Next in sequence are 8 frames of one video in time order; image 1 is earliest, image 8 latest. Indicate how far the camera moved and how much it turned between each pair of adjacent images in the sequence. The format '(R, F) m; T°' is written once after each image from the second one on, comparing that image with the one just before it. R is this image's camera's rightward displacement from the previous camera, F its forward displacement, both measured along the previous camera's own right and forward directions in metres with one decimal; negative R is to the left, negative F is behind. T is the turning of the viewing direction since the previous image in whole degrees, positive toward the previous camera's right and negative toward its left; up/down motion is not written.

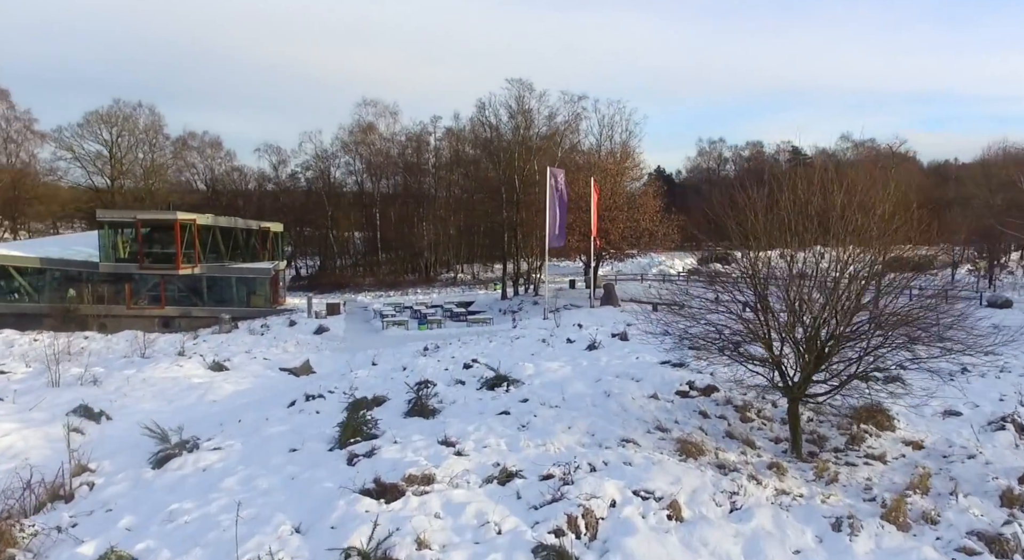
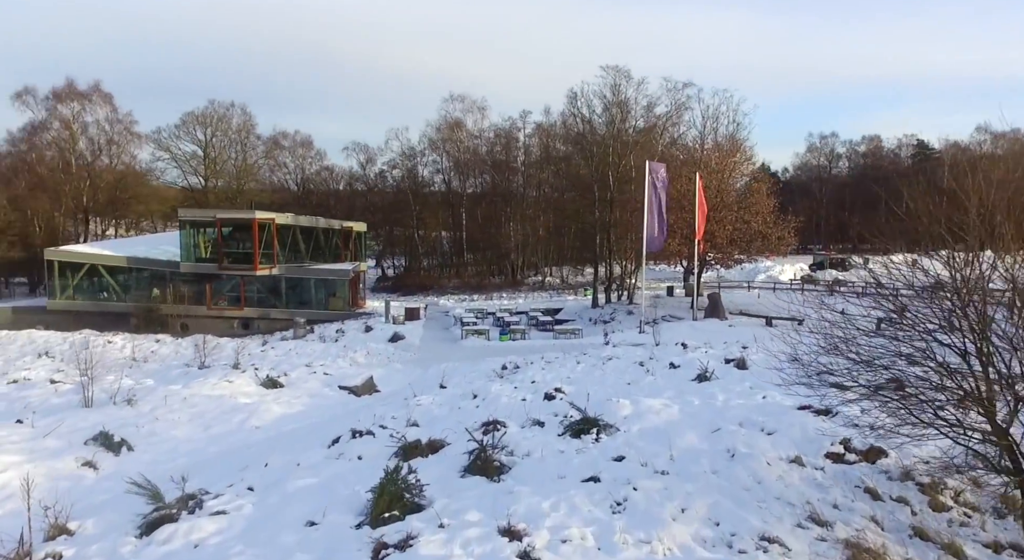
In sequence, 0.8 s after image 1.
(0.0, +2.3) m; -7°
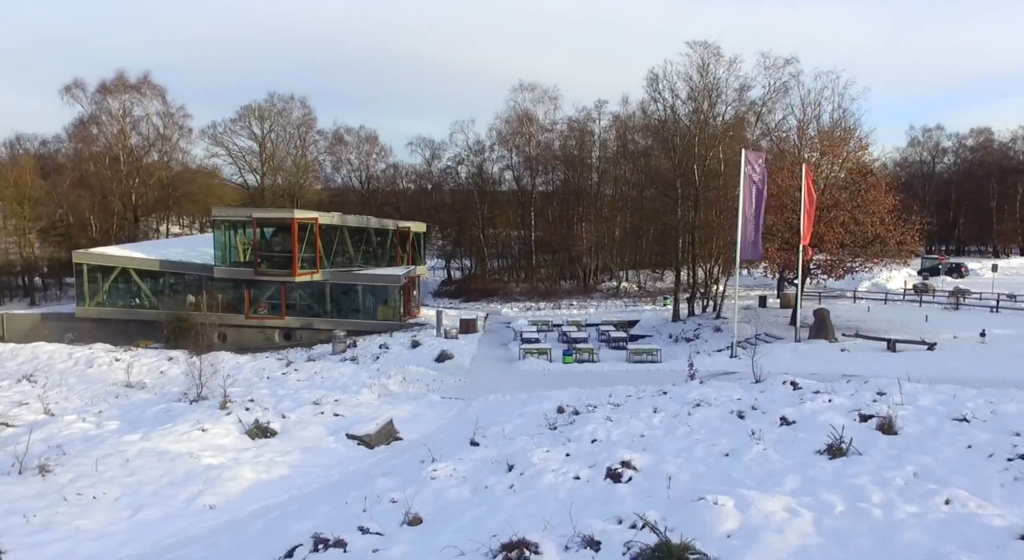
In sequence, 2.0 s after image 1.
(+0.3, +3.2) m; -6°
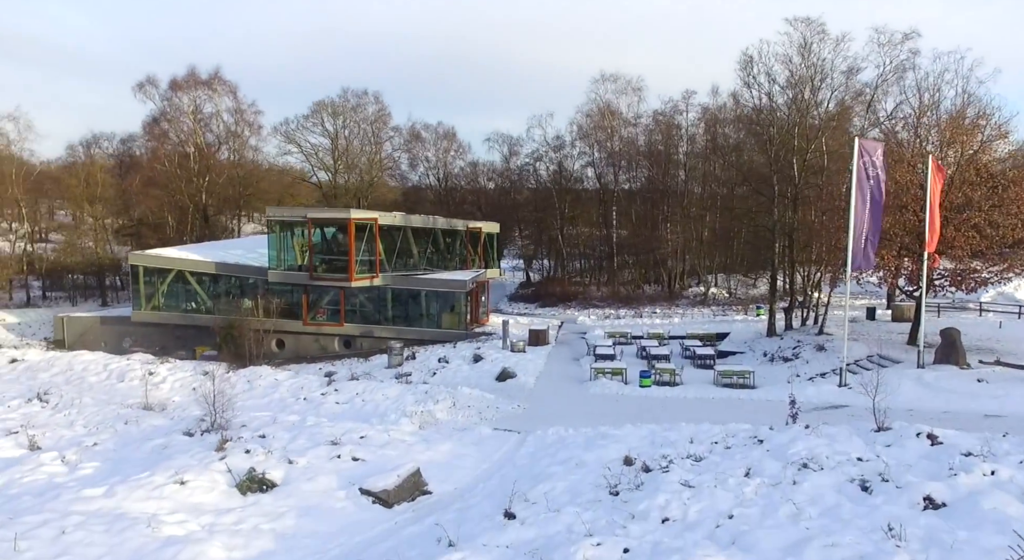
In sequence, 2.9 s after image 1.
(+0.4, +2.2) m; -6°
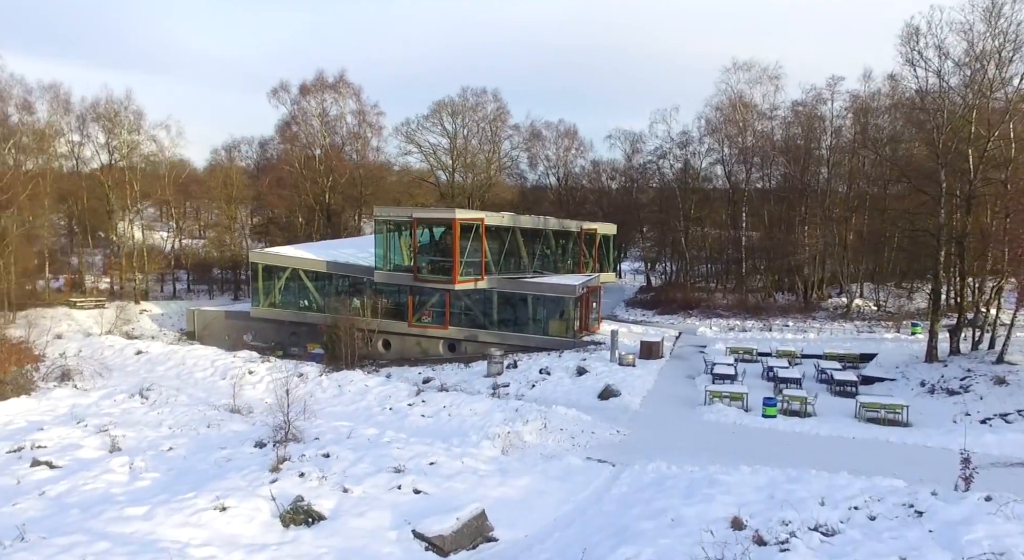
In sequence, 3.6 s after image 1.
(+0.4, +1.3) m; -9°
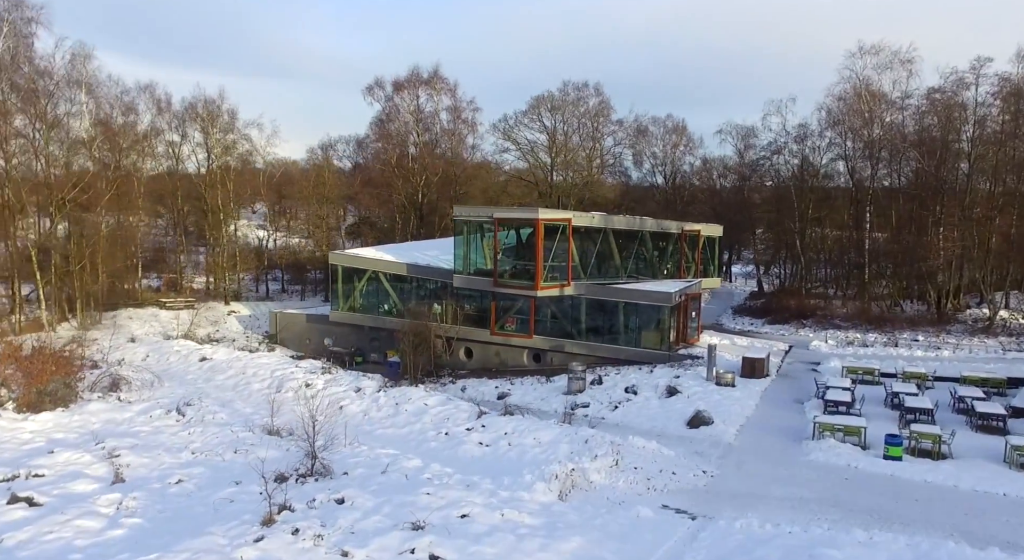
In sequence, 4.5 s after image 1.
(+0.6, +1.7) m; -8°
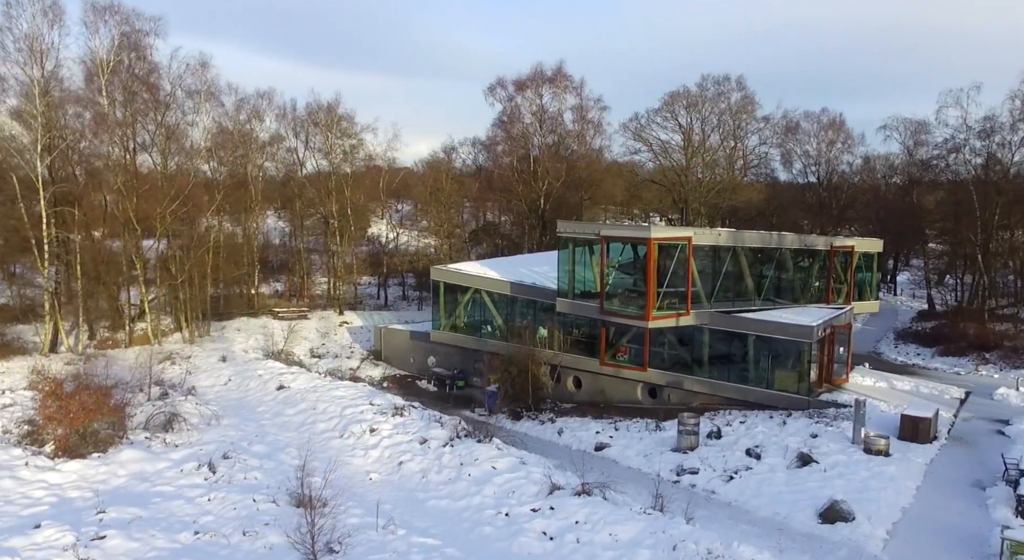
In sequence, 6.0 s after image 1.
(+0.9, +2.3) m; -11°
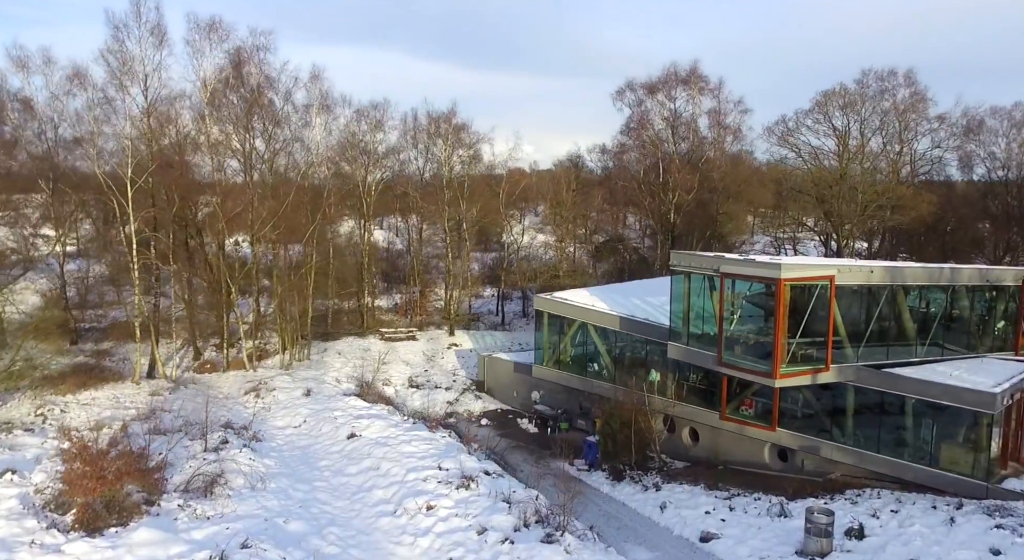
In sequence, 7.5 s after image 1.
(+0.8, +2.3) m; -11°
